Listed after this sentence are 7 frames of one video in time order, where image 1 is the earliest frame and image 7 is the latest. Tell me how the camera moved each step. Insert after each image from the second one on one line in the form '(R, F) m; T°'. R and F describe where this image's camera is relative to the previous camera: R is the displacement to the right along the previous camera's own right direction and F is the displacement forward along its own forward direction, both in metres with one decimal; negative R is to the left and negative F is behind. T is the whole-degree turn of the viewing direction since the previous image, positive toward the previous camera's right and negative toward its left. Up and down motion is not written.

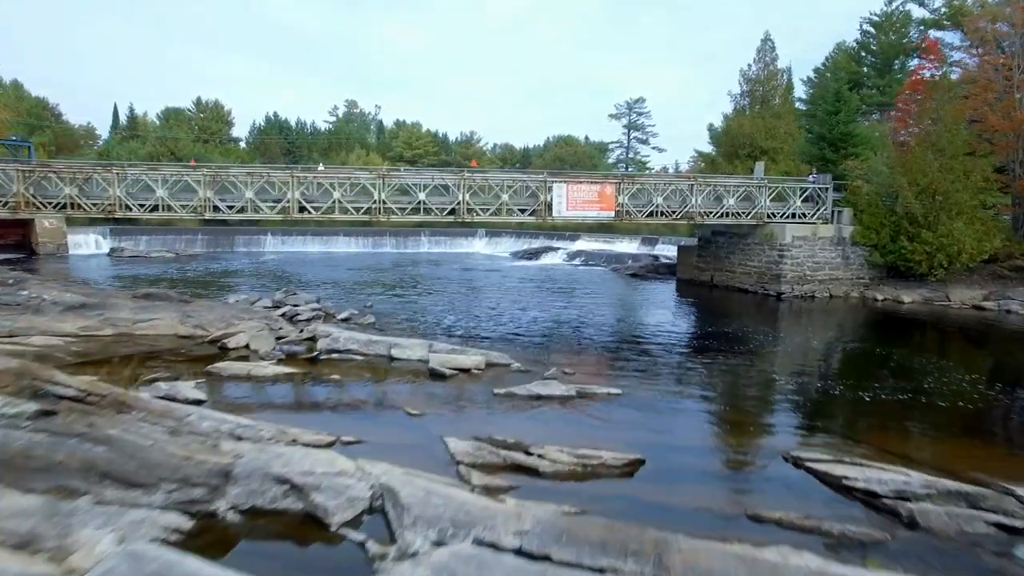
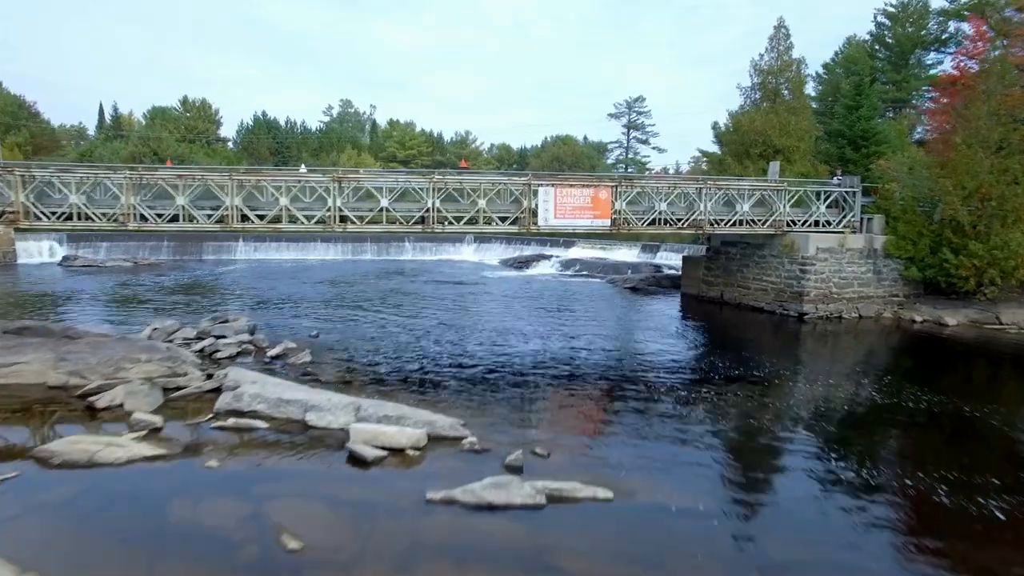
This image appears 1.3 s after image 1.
(+0.9, +3.8) m; 0°
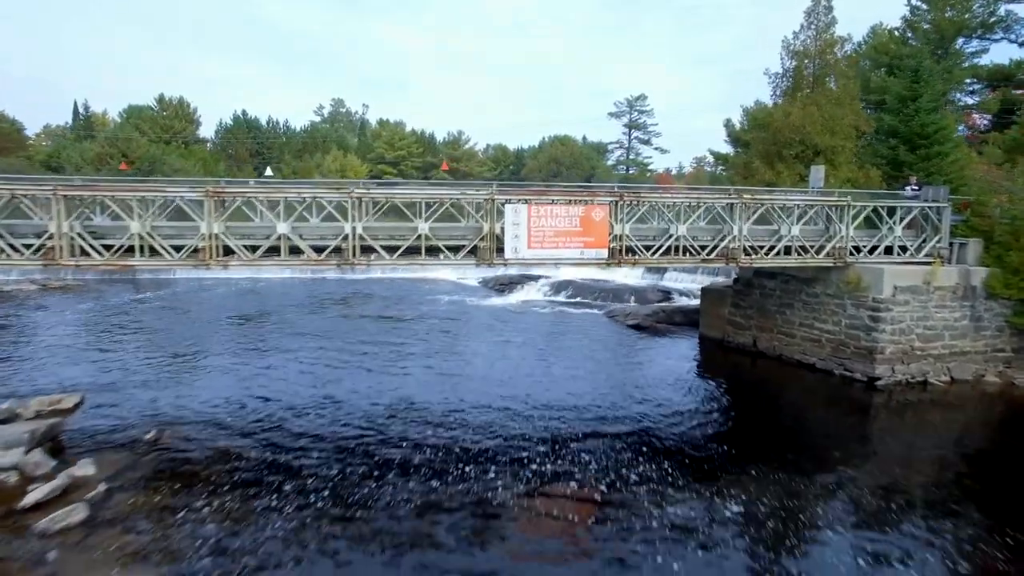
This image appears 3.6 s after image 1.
(+1.3, +6.9) m; 0°
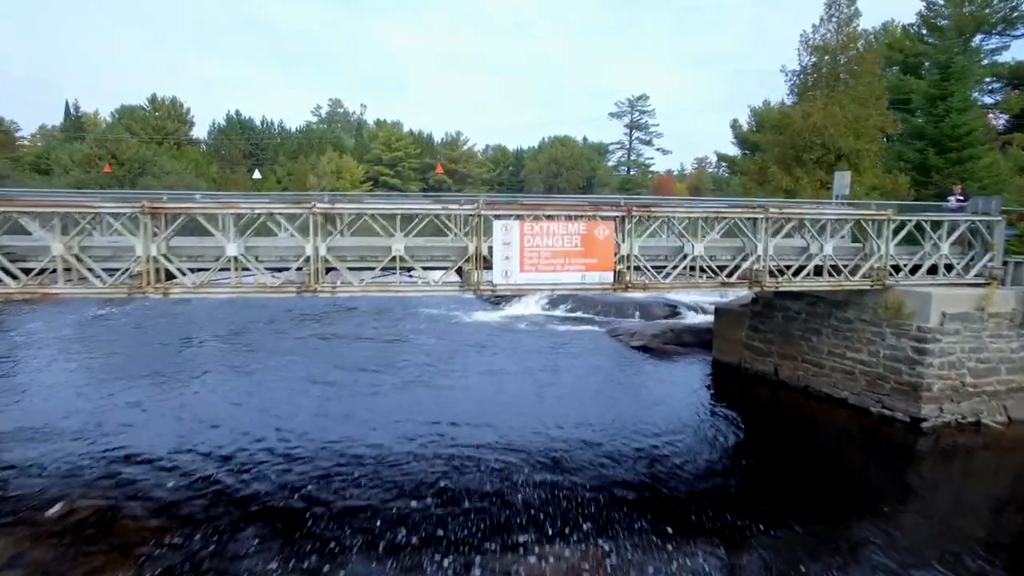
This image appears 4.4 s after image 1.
(+0.3, +2.3) m; 0°
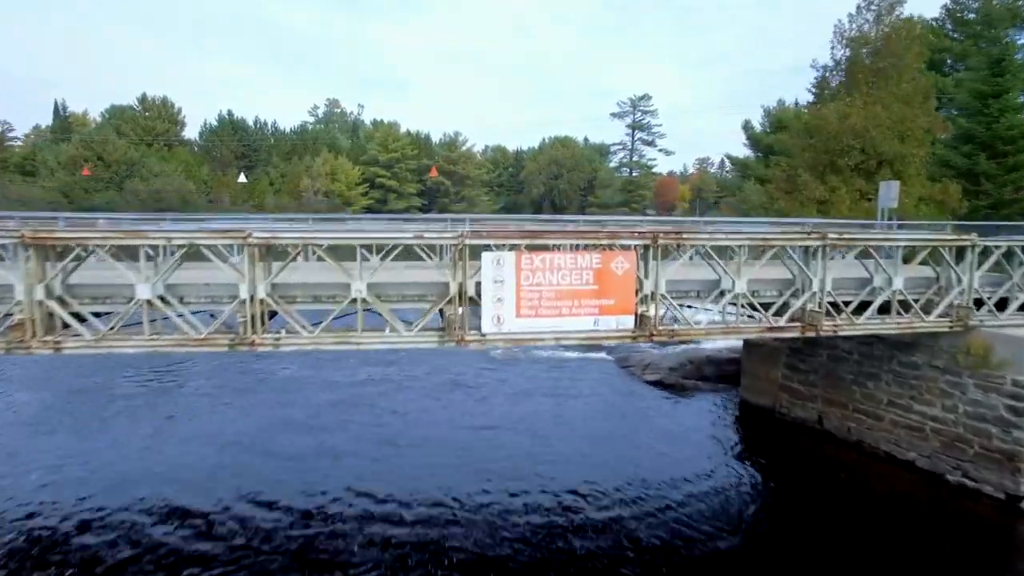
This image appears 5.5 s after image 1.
(+0.1, +3.1) m; 0°
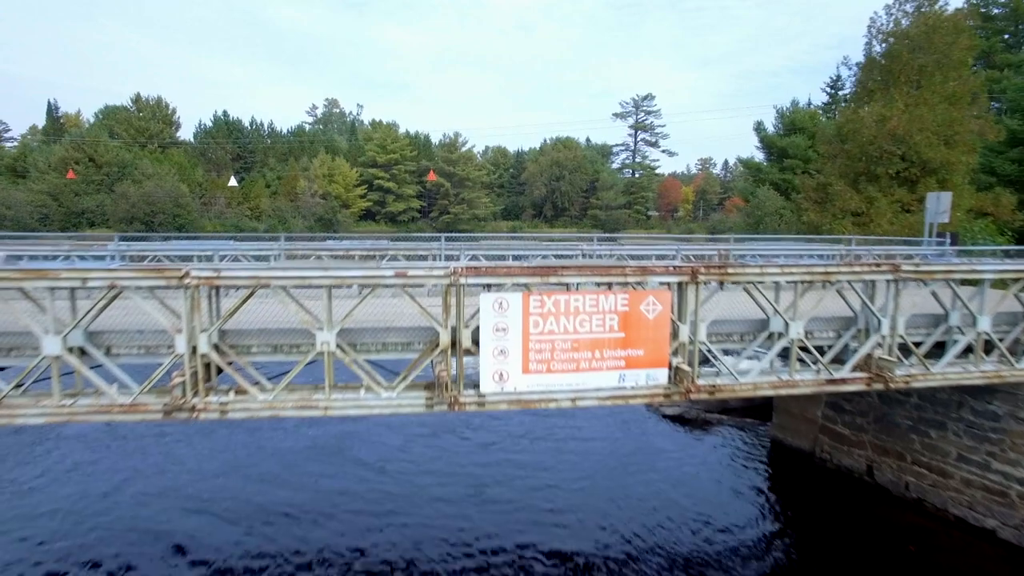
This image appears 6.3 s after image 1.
(-0.1, +2.2) m; 0°
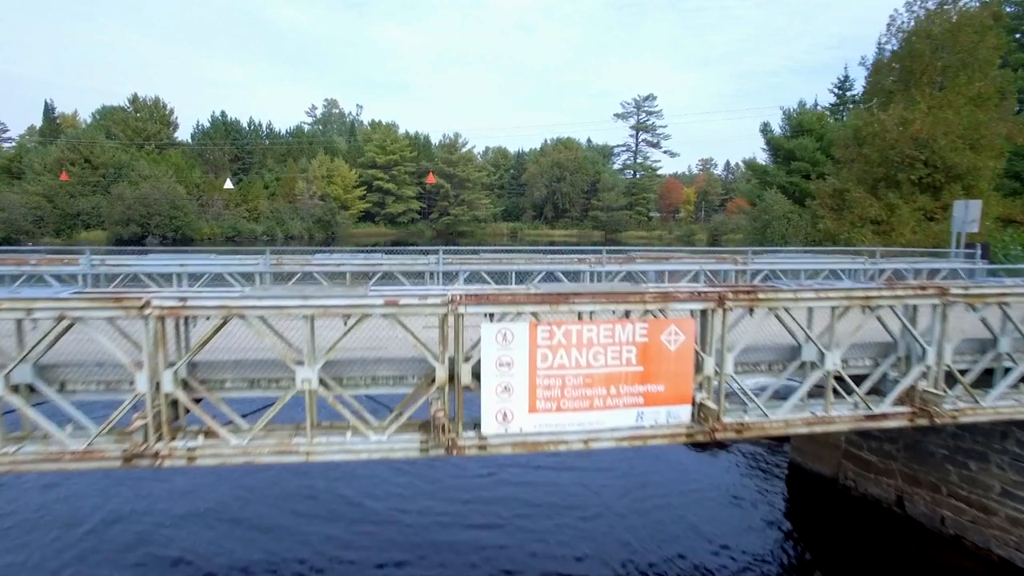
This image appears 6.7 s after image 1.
(-0.1, +1.0) m; 0°
